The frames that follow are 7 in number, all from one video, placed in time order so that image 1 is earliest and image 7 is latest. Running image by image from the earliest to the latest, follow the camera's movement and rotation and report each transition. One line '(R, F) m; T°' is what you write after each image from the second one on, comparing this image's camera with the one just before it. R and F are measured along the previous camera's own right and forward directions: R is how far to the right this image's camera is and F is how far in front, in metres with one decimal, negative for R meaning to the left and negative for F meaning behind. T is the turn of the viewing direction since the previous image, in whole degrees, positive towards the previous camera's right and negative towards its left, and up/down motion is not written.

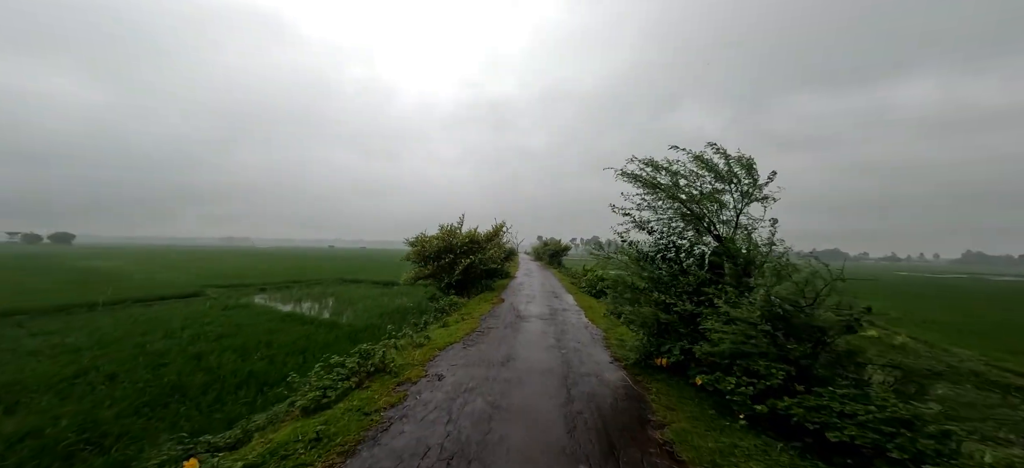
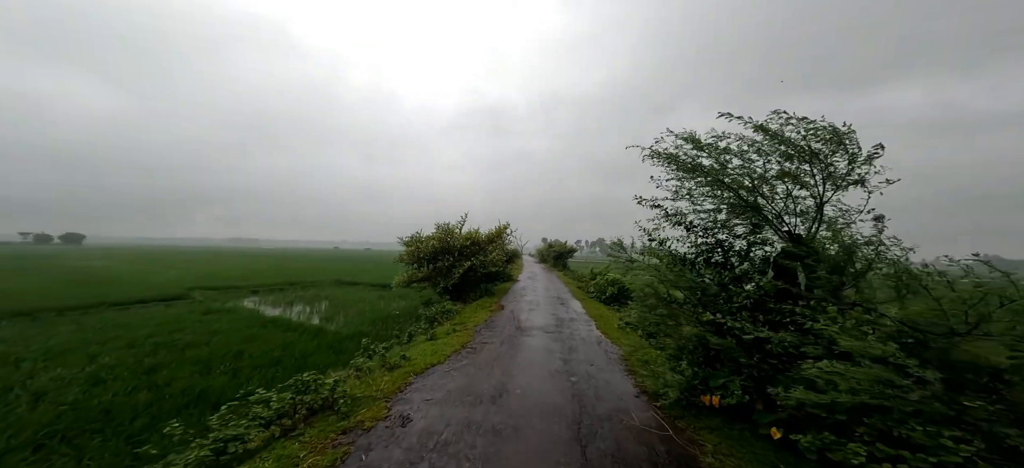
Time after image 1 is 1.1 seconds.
(+0.1, +1.4) m; -1°
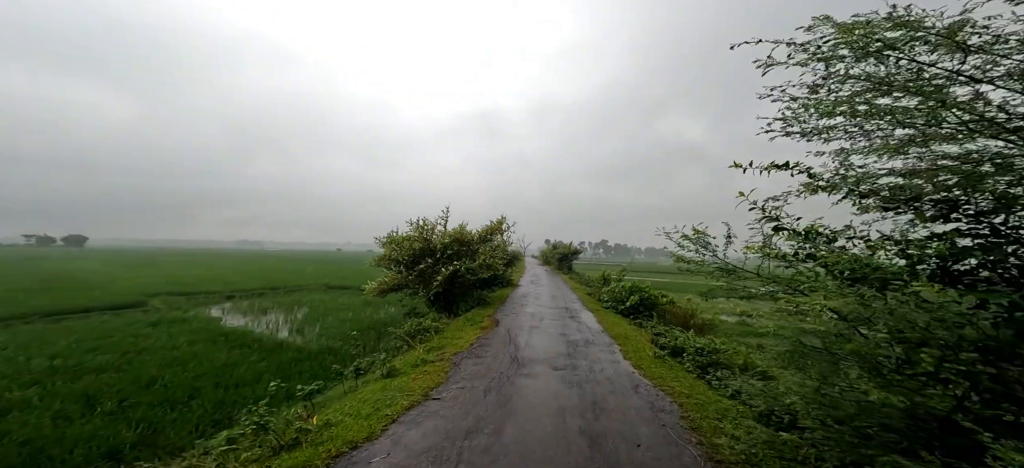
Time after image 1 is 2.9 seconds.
(+0.2, +2.5) m; -1°
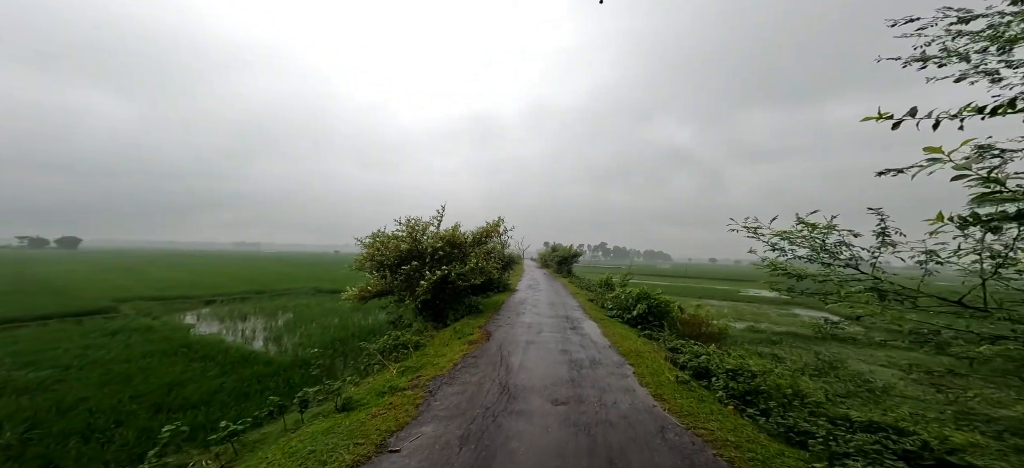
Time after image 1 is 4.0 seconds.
(+0.1, +1.2) m; 0°
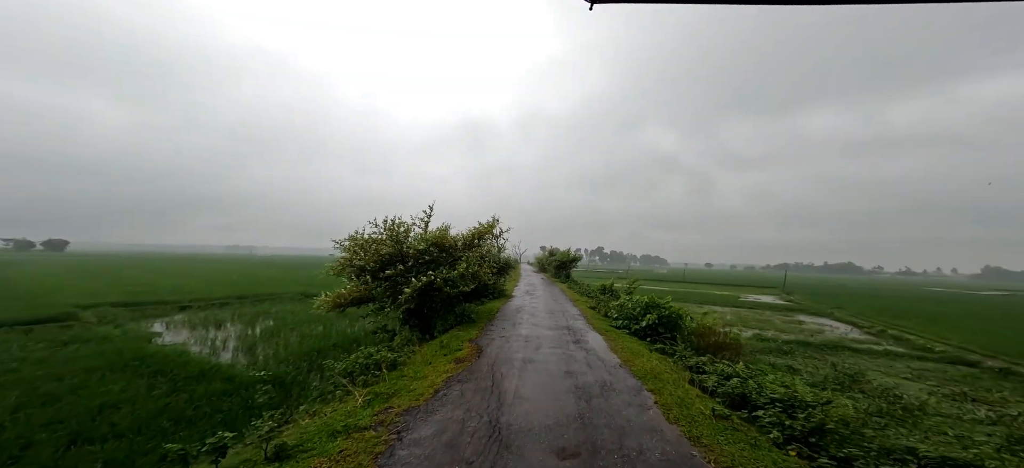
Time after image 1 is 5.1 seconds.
(0.0, +1.1) m; +1°
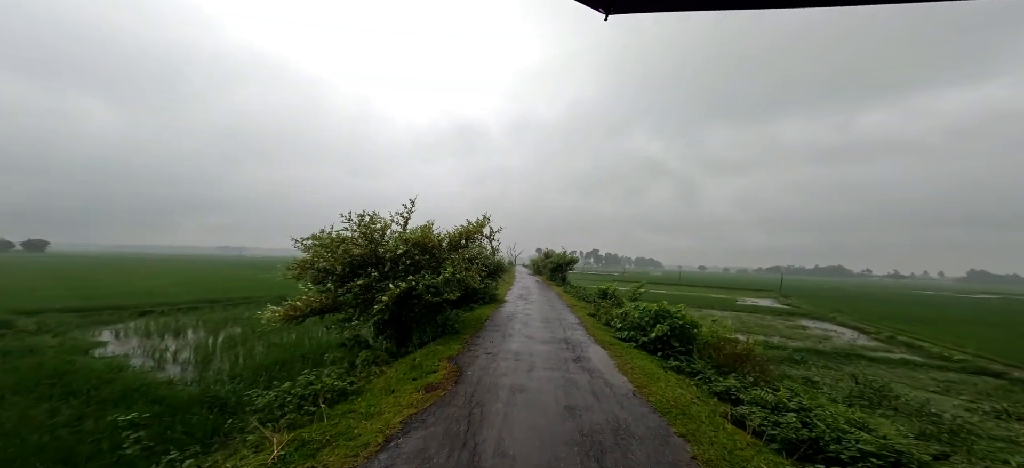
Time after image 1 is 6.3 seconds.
(+0.2, +1.4) m; +1°
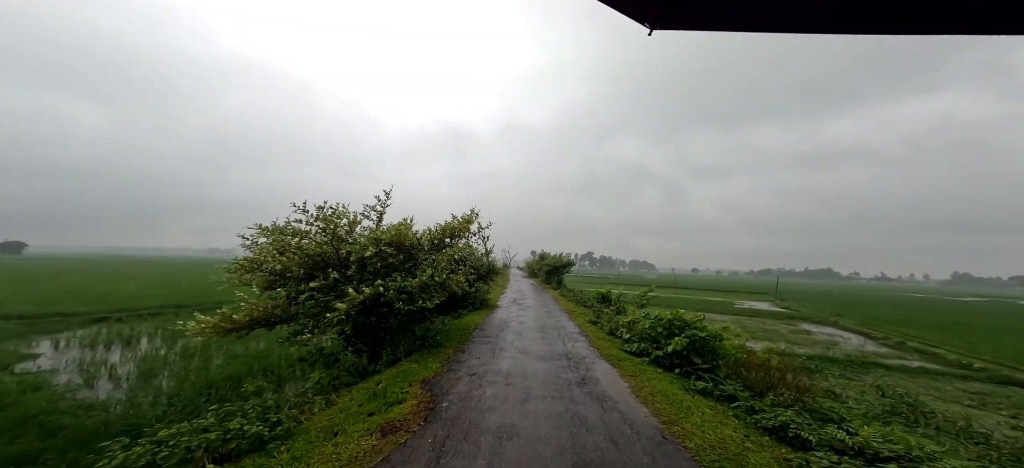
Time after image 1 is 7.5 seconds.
(+0.1, +1.4) m; +1°
